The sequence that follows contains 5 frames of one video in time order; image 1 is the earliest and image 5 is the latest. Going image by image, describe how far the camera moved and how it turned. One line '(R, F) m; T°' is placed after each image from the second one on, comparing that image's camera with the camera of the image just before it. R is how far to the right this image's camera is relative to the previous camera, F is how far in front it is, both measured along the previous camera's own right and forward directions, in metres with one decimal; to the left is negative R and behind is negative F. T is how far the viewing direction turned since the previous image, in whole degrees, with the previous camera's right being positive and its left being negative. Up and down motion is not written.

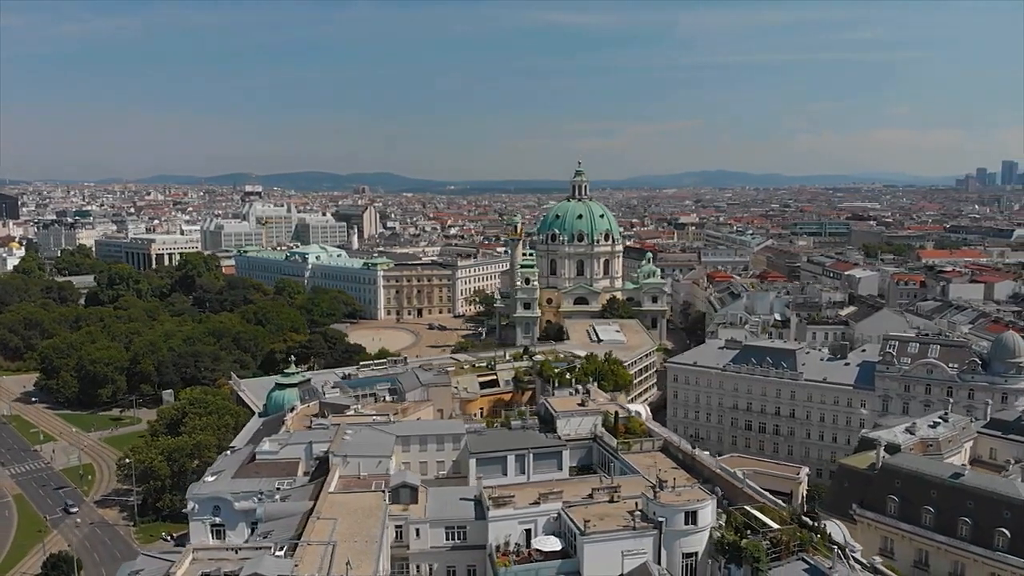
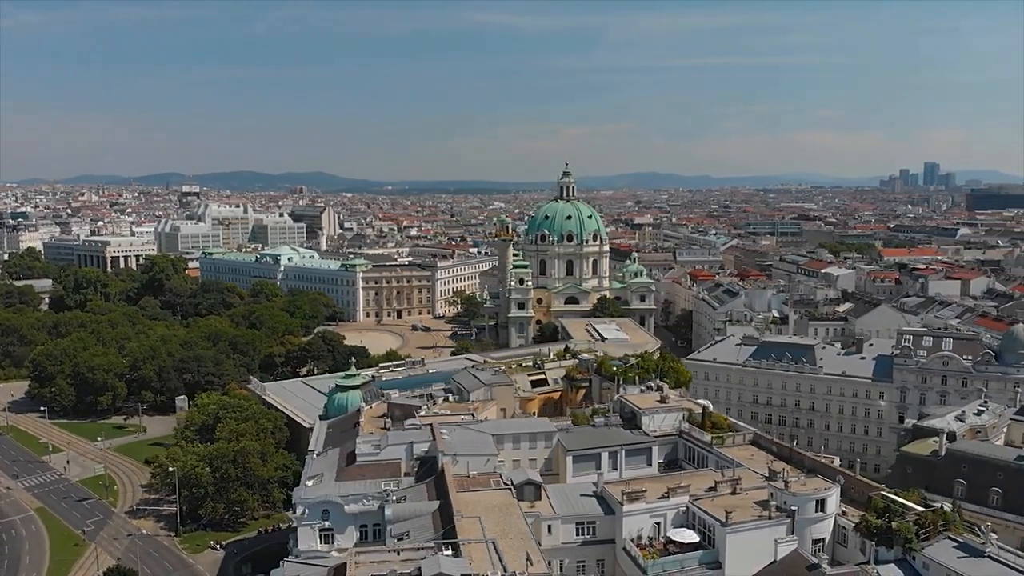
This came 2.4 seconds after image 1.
(-7.5, -0.2) m; +5°
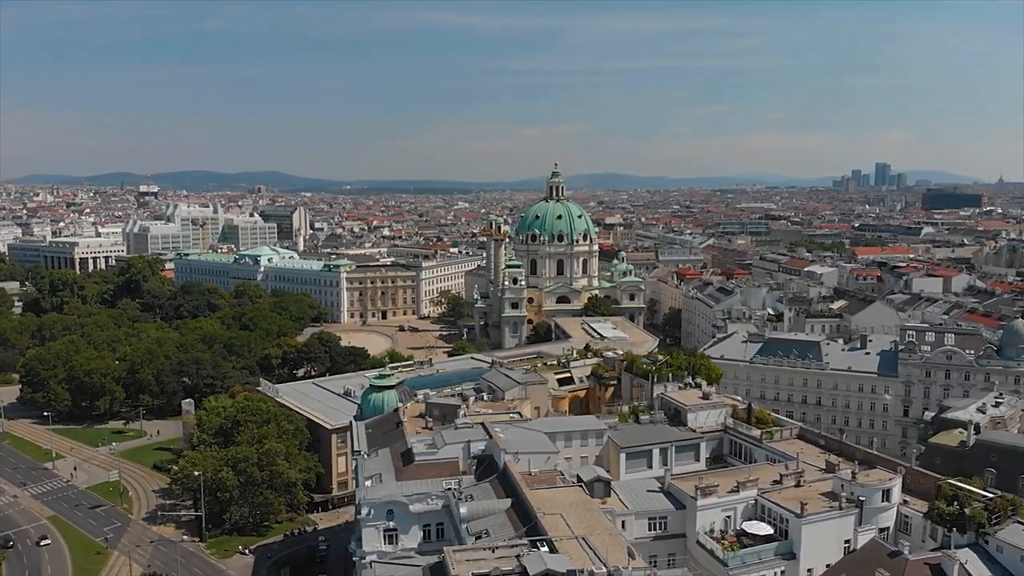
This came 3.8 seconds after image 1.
(-4.5, -0.1) m; +3°
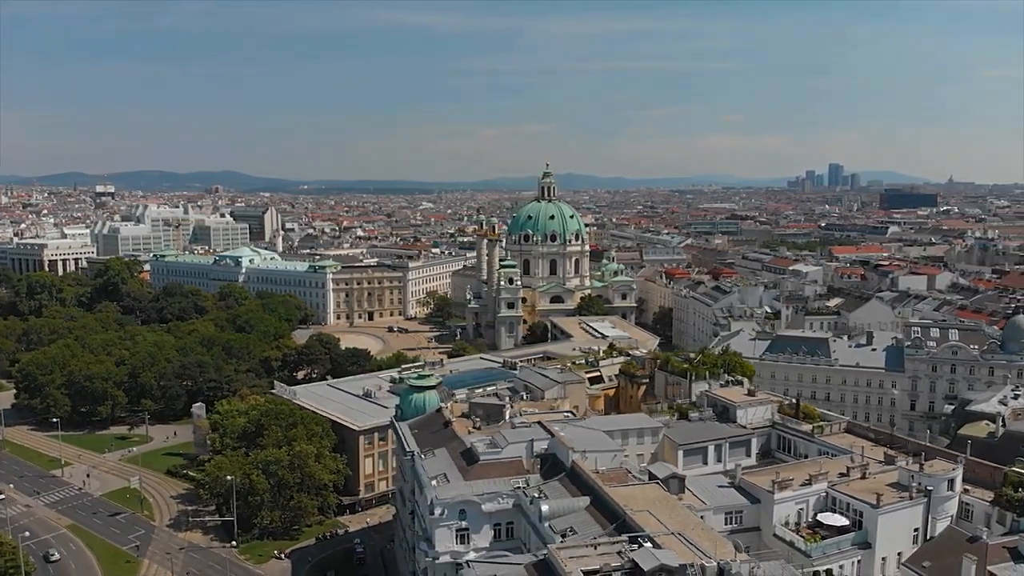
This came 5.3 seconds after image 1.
(-4.8, -0.1) m; +3°
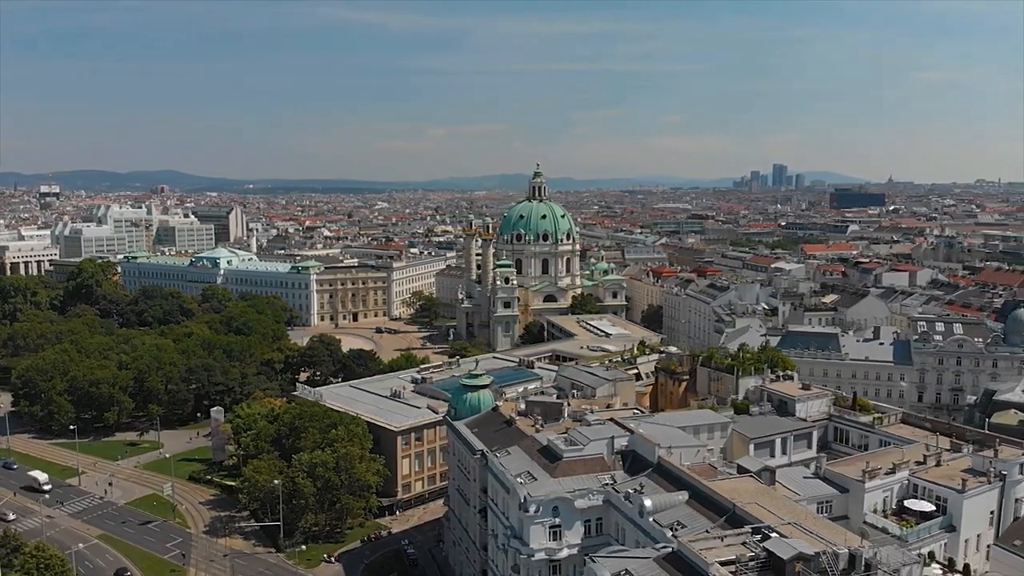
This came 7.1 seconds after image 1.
(-6.1, 0.0) m; +4°
